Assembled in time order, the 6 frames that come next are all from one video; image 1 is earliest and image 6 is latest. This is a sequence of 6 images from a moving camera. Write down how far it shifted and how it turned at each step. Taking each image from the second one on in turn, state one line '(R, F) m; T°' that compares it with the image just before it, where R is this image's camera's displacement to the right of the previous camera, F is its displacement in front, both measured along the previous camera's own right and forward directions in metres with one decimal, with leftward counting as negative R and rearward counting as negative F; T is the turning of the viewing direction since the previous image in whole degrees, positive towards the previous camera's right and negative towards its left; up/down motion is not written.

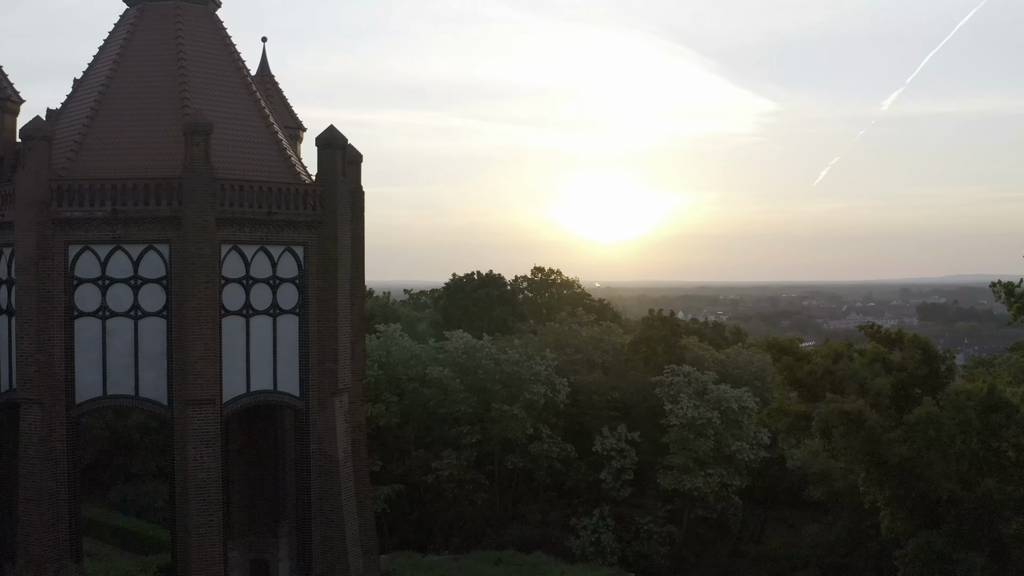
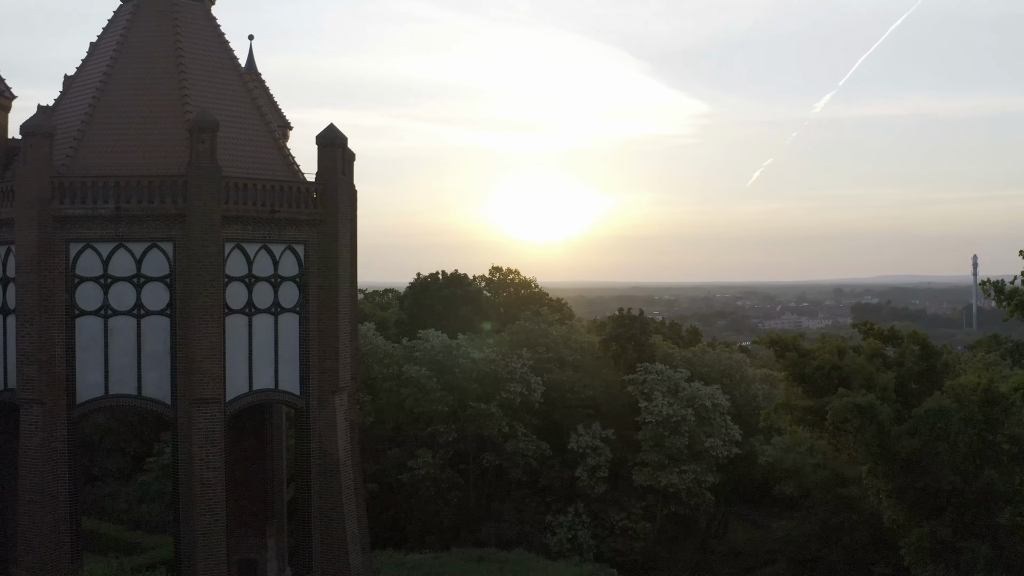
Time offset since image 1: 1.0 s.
(-0.8, -0.2) m; +3°
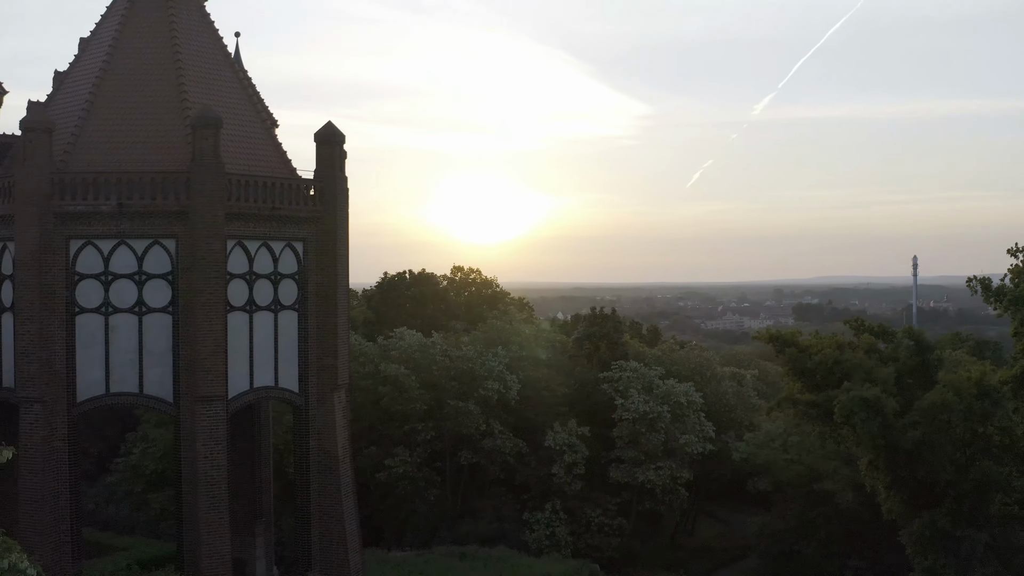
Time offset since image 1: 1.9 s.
(-0.7, -0.2) m; +3°
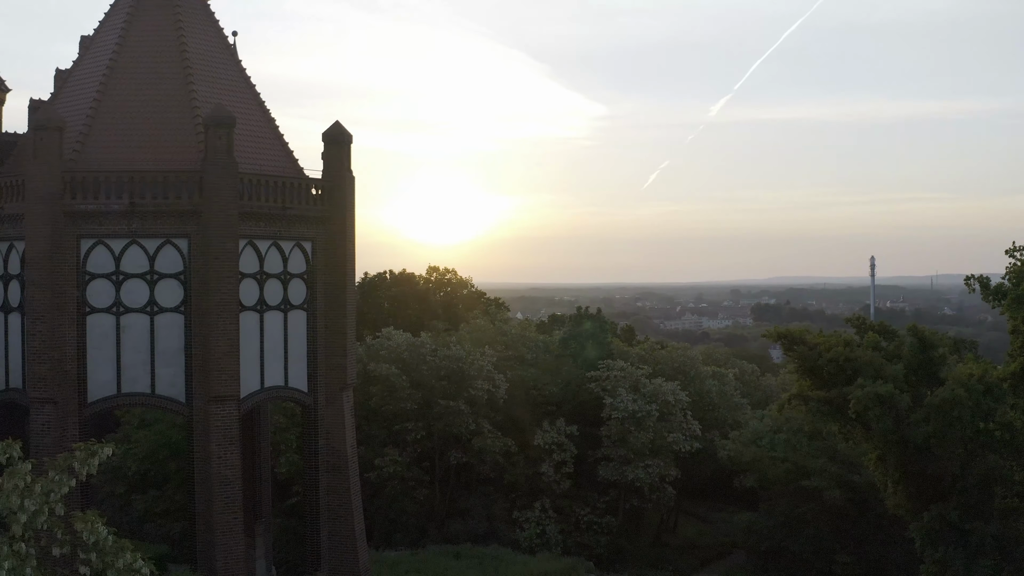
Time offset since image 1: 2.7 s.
(-0.6, -0.1) m; +2°
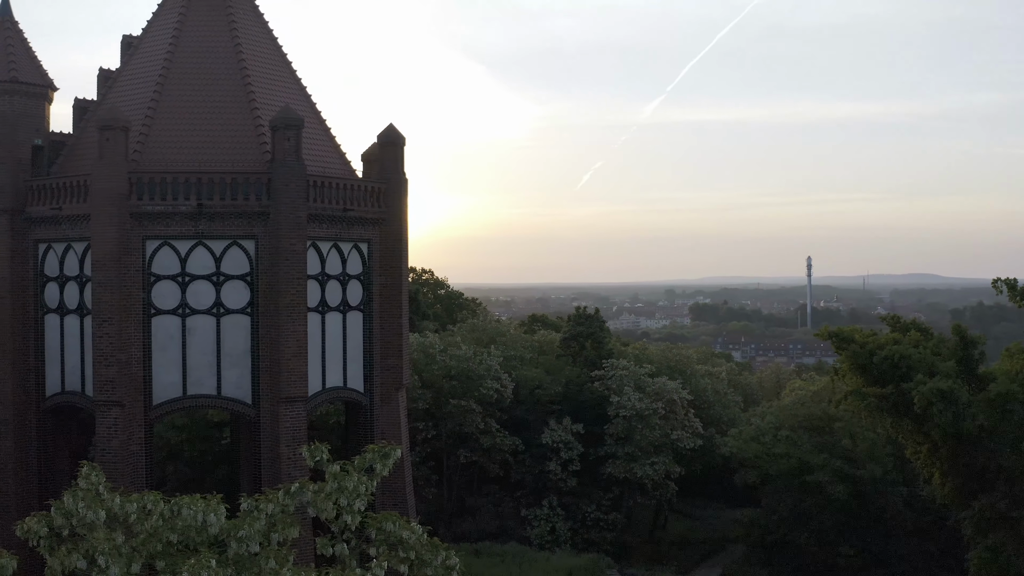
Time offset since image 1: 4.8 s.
(-1.5, -0.1) m; +2°
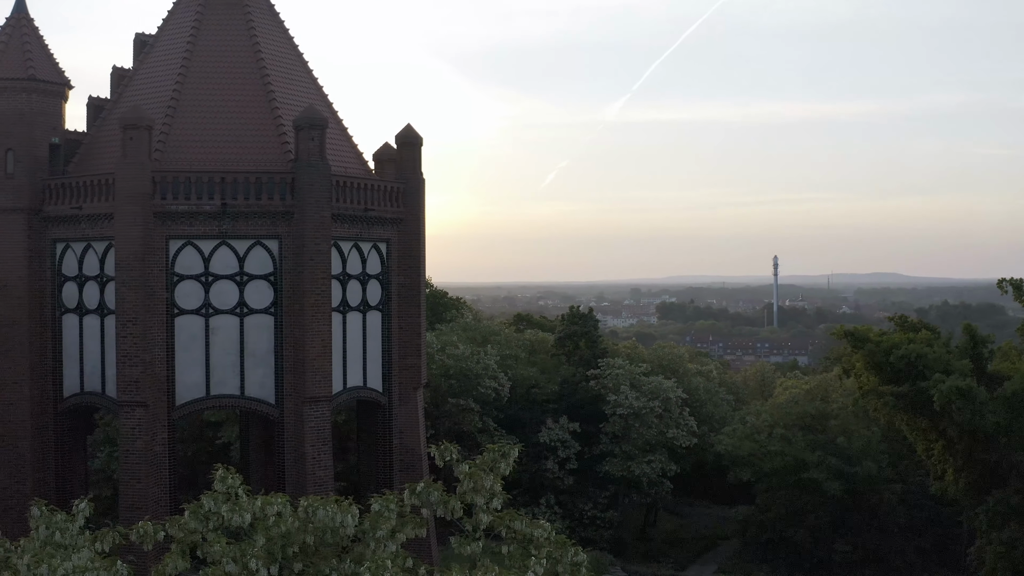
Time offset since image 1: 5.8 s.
(-0.7, -0.1) m; +1°
